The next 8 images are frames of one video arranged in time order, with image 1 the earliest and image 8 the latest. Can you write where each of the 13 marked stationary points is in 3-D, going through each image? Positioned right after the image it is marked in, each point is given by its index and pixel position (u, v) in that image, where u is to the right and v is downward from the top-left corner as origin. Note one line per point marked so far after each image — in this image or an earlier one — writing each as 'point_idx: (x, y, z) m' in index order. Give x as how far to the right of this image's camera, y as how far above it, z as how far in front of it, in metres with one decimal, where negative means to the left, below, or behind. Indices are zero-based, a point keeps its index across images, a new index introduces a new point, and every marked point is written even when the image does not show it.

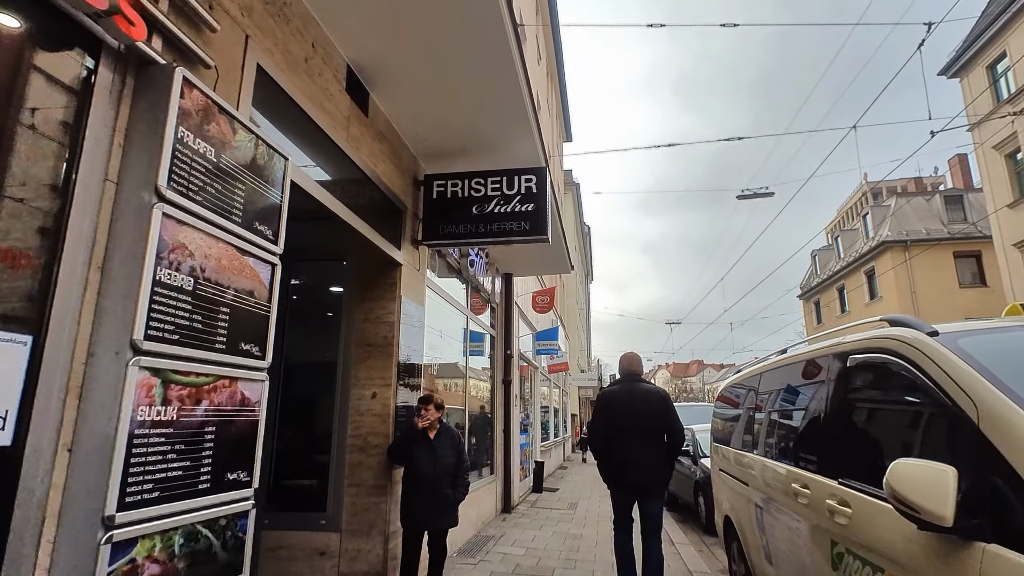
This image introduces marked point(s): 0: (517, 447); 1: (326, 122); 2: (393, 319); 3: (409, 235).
0: (+0.1, -2.9, +9.9) m
1: (-1.2, +1.1, +3.6) m
2: (-1.0, -0.3, +4.7) m
3: (-0.9, +0.5, +5.1) m
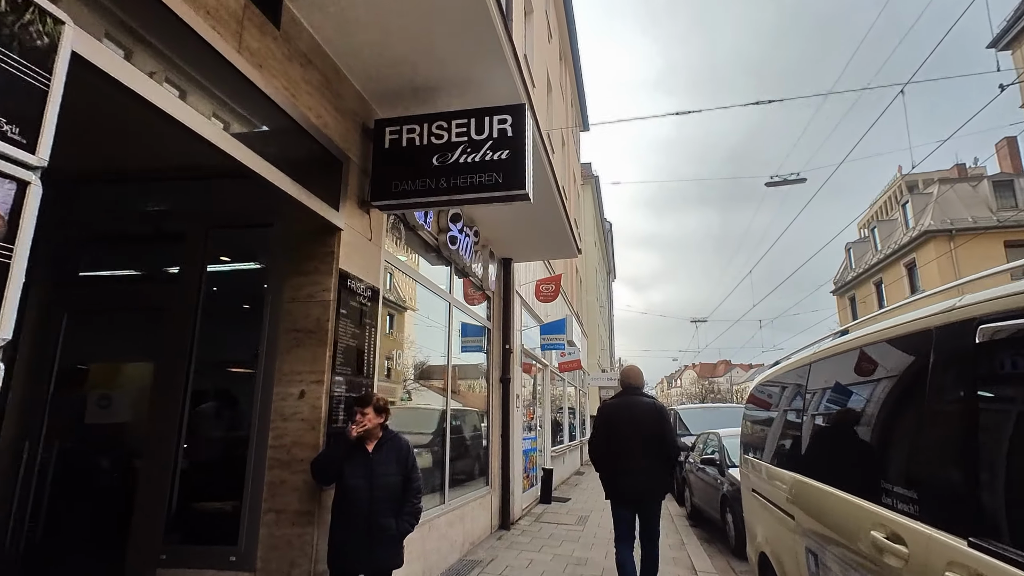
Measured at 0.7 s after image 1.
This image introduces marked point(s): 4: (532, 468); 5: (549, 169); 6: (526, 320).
0: (+0.1, -2.7, +8.9) m
1: (-1.5, +1.3, +2.6) m
2: (-1.2, -0.1, +3.7) m
3: (-1.2, +0.7, +4.0) m
4: (+0.4, -3.3, +10.2) m
5: (+0.4, +1.4, +6.2) m
6: (+0.2, -0.6, +9.7) m
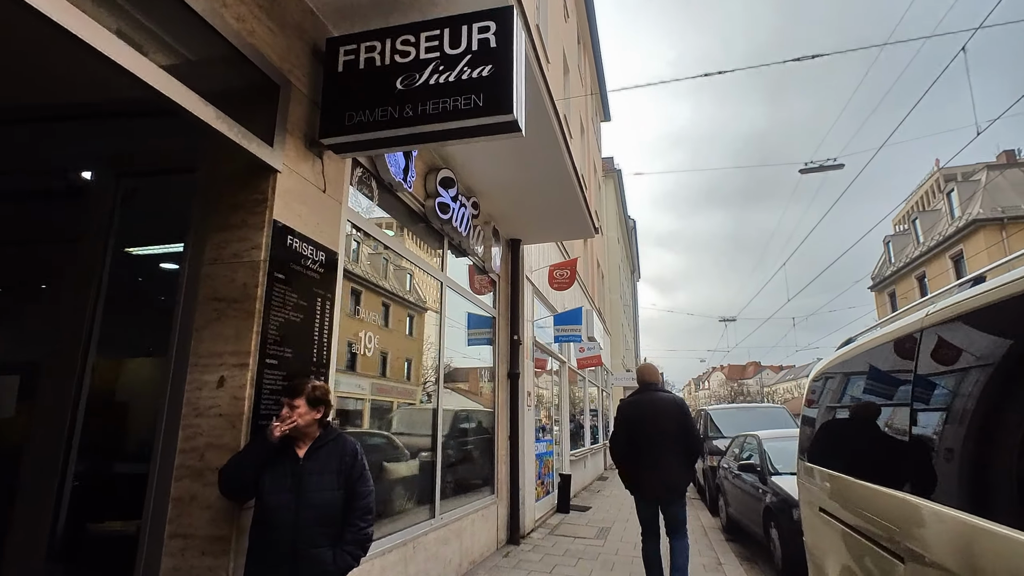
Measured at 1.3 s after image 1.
0: (+0.3, -2.5, +8.0) m
1: (-1.6, +1.5, +1.8) m
2: (-1.3, +0.2, +2.9) m
3: (-1.2, +0.9, +3.2) m
4: (+0.6, -3.1, +9.2) m
5: (+0.4, +1.6, +5.3) m
6: (+0.4, -0.4, +8.8) m
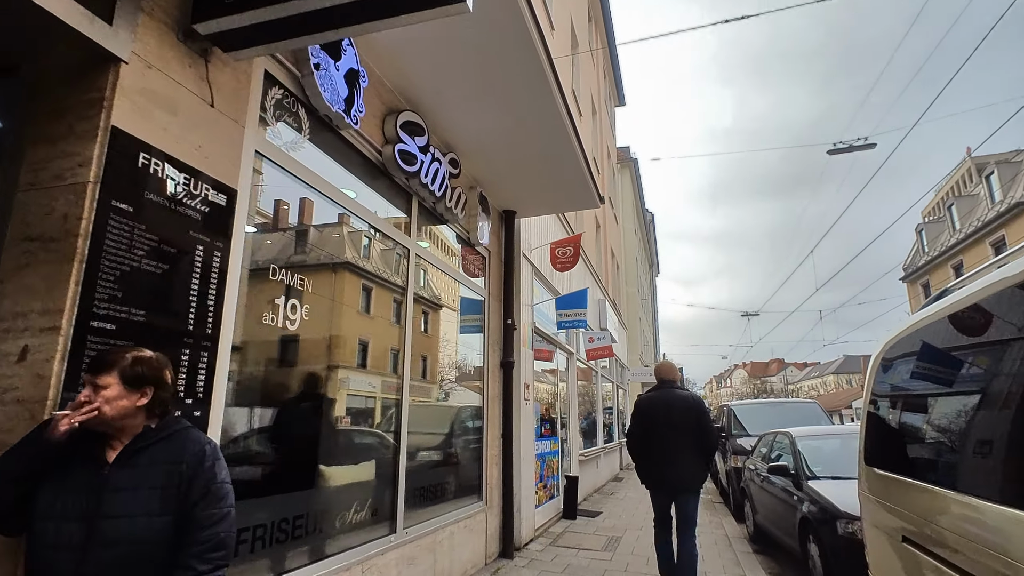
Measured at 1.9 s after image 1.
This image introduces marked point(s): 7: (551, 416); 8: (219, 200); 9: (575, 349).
0: (+0.2, -2.2, +7.1) m
1: (-1.9, +1.8, +1.0) m
2: (-1.5, +0.4, +2.0) m
3: (-1.5, +1.1, +2.4) m
4: (+0.6, -2.8, +8.3) m
5: (+0.2, +1.9, +4.4) m
6: (+0.4, -0.1, +7.9) m
7: (+0.6, -2.0, +8.7) m
8: (-1.4, +0.4, +2.6) m
9: (+1.2, -1.2, +10.7) m
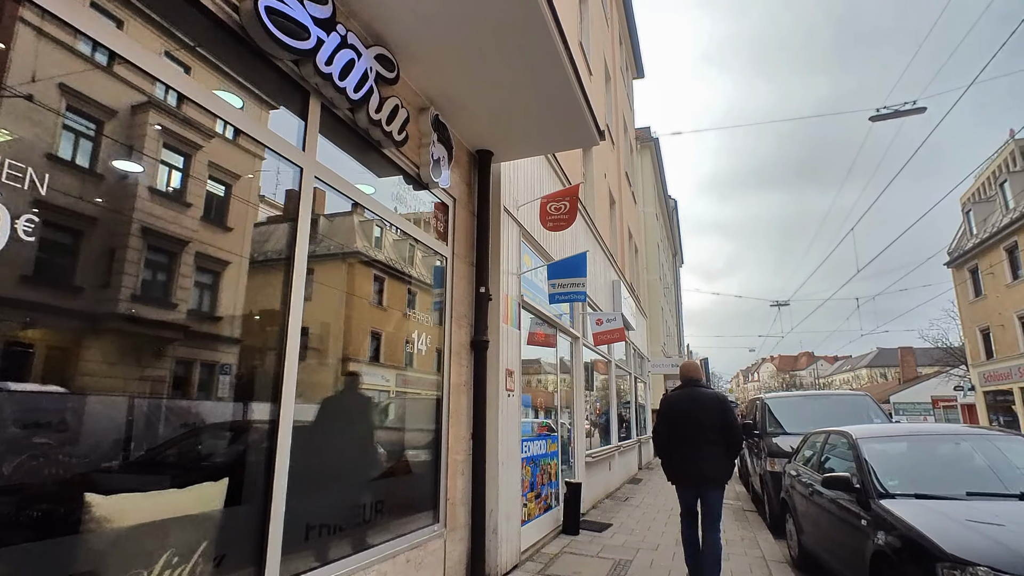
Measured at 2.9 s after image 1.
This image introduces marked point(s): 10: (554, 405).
0: (0.0, -1.8, +5.7) m
1: (-2.4, +2.1, -0.4) m
2: (-2.0, +0.7, +0.6) m
3: (-1.9, +1.5, +1.0) m
4: (+0.4, -2.4, +6.9) m
5: (-0.1, +2.3, +2.9) m
6: (+0.2, +0.3, +6.5) m
7: (+0.5, -1.6, +7.3) m
8: (-1.8, +0.7, +1.2) m
9: (+1.1, -0.8, +9.2) m
10: (+0.6, -1.6, +7.7) m
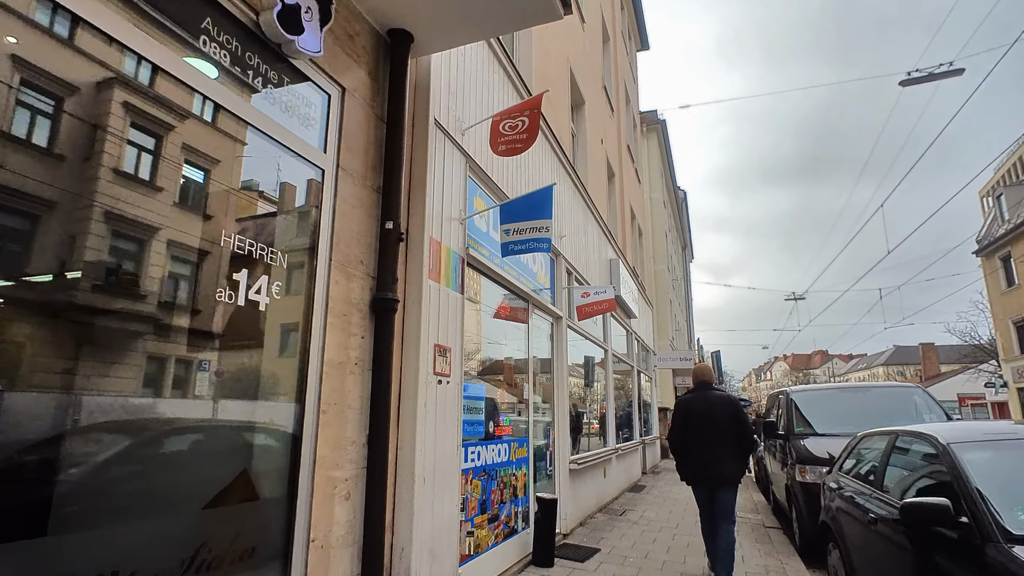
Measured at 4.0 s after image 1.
0: (-0.4, -1.4, +4.0) m
1: (-3.0, +2.5, -2.0) m
2: (-2.6, +1.1, -0.9) m
3: (-2.5, +1.9, -0.6) m
4: (0.0, -2.0, +5.3) m
5: (-0.7, +2.7, +1.3) m
6: (-0.3, +0.7, +4.8) m
7: (0.0, -1.2, +5.7) m
8: (-2.3, +1.1, -0.4) m
9: (+0.7, -0.3, +7.6) m
10: (+0.1, -1.2, +6.1) m
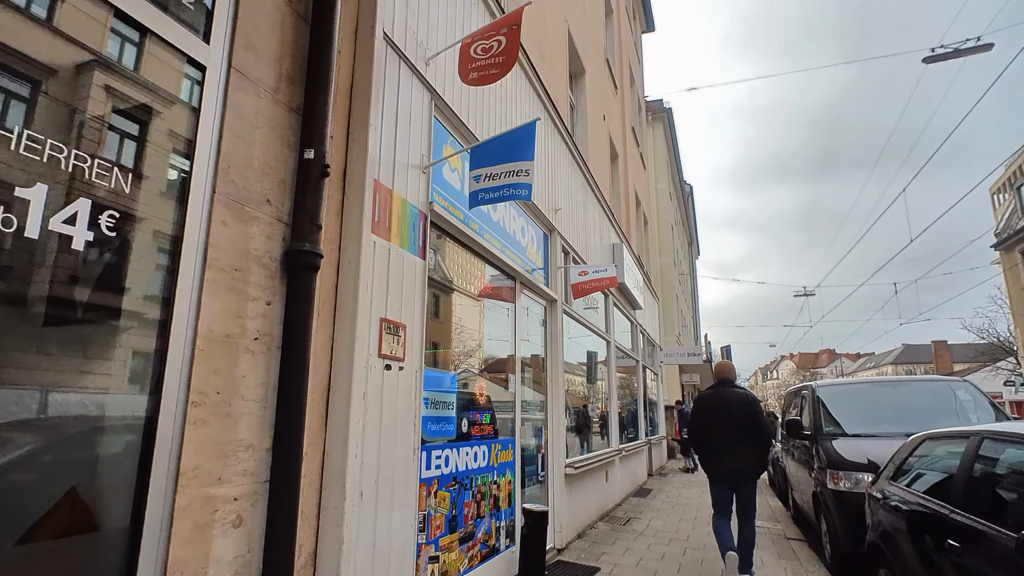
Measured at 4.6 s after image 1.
0: (-0.6, -1.2, +3.1) m
1: (-3.2, +2.7, -2.8) m
2: (-2.8, +1.3, -1.8) m
3: (-2.7, +2.1, -1.5) m
4: (-0.2, -1.8, +4.4) m
5: (-0.9, +2.9, +0.4) m
6: (-0.4, +1.0, +3.9) m
7: (-0.1, -1.0, +4.8) m
8: (-2.5, +1.4, -1.3) m
9: (+0.6, -0.1, +6.7) m
10: (0.0, -1.0, +5.2) m
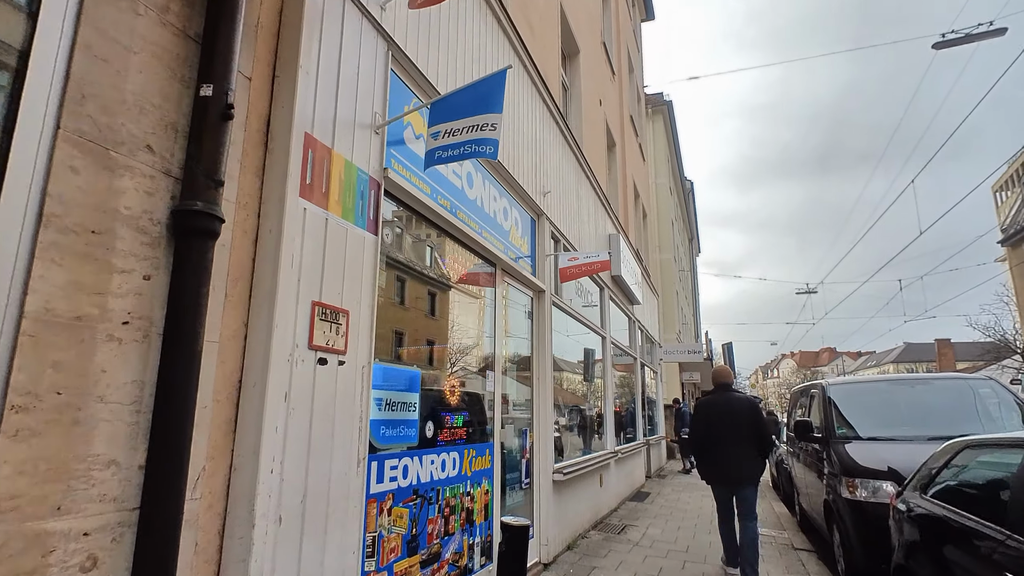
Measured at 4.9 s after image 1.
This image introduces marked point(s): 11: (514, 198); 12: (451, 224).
0: (-0.8, -1.1, +2.6) m
1: (-3.4, +2.8, -3.4) m
2: (-3.0, +1.4, -2.4) m
3: (-2.9, +2.2, -2.0) m
4: (-0.3, -1.7, +3.8) m
5: (-1.1, +3.0, -0.1) m
6: (-0.6, +1.1, +3.4) m
7: (-0.3, -0.9, +4.3) m
8: (-2.7, +1.4, -1.8) m
9: (+0.4, 0.0, +6.2) m
10: (-0.2, -0.9, +4.6) m
11: (0.0, +0.9, +5.5) m
12: (-0.5, +0.5, +4.1) m
